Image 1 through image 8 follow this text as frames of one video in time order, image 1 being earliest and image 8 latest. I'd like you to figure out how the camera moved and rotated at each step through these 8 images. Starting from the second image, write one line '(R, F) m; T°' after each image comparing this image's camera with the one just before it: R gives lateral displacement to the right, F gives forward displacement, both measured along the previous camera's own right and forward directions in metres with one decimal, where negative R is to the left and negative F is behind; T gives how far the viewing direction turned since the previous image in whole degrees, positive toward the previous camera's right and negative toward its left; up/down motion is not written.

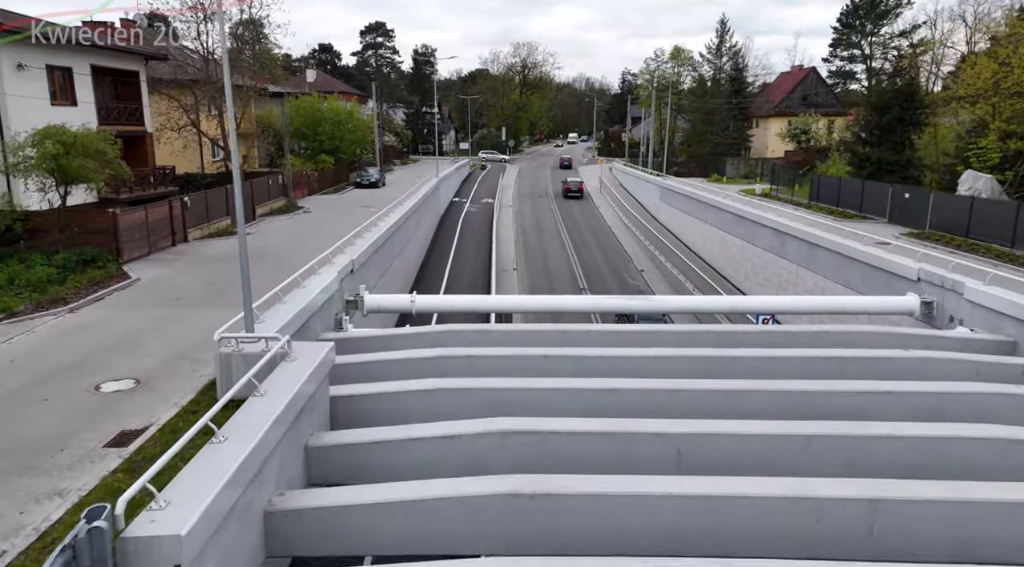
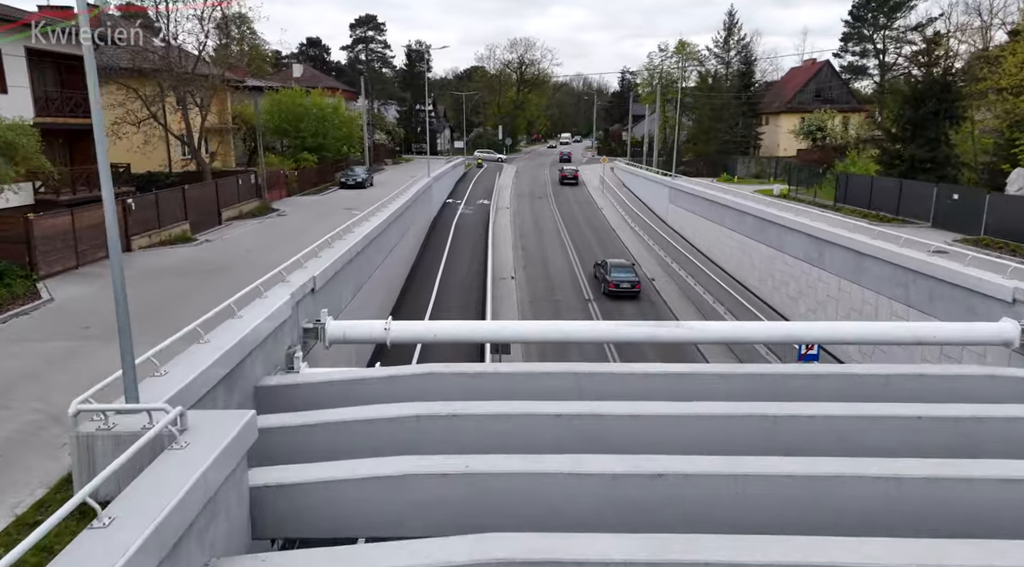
(0.0, +3.3) m; 0°
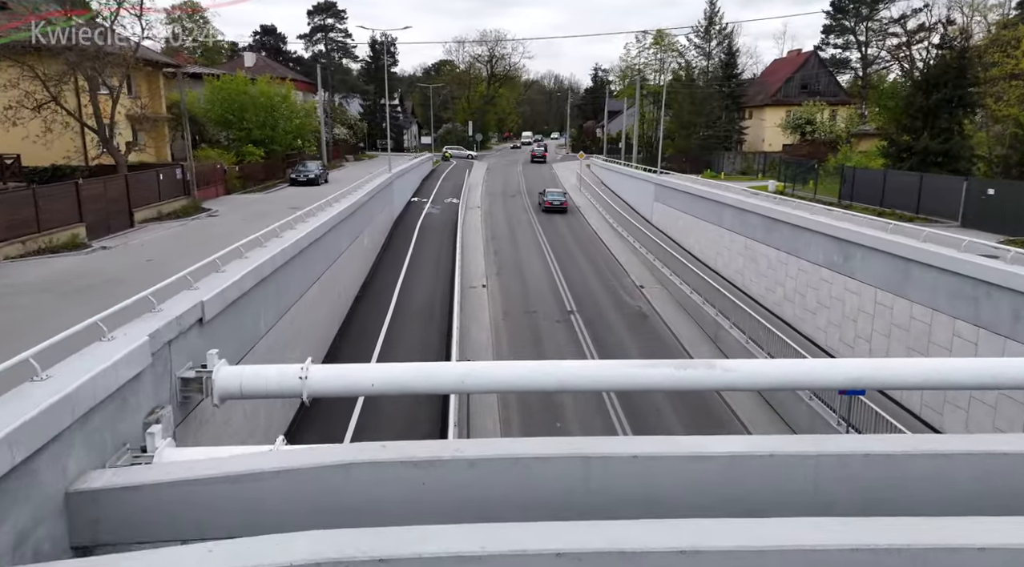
(0.0, +3.9) m; +2°
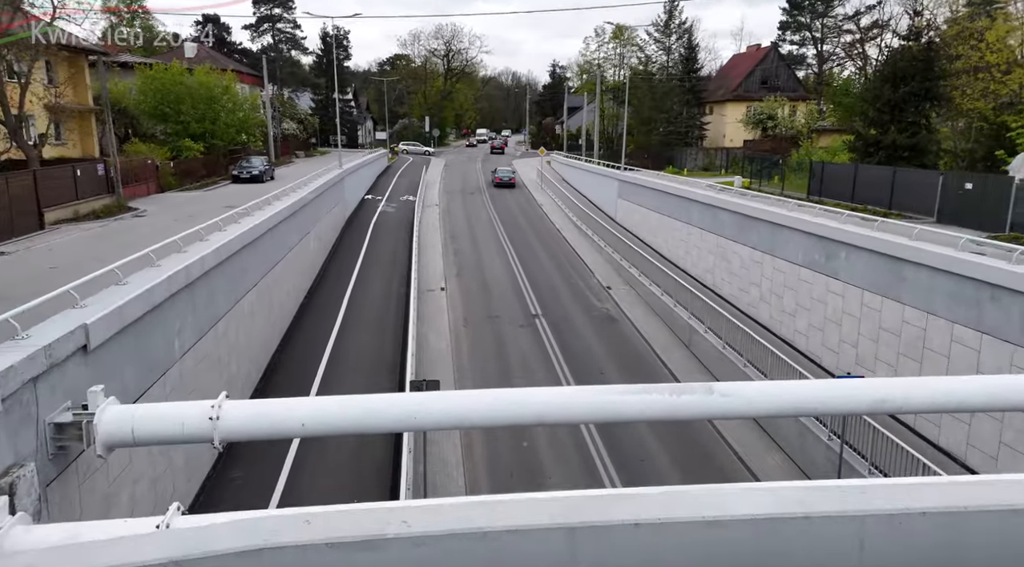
(0.0, +1.7) m; +3°
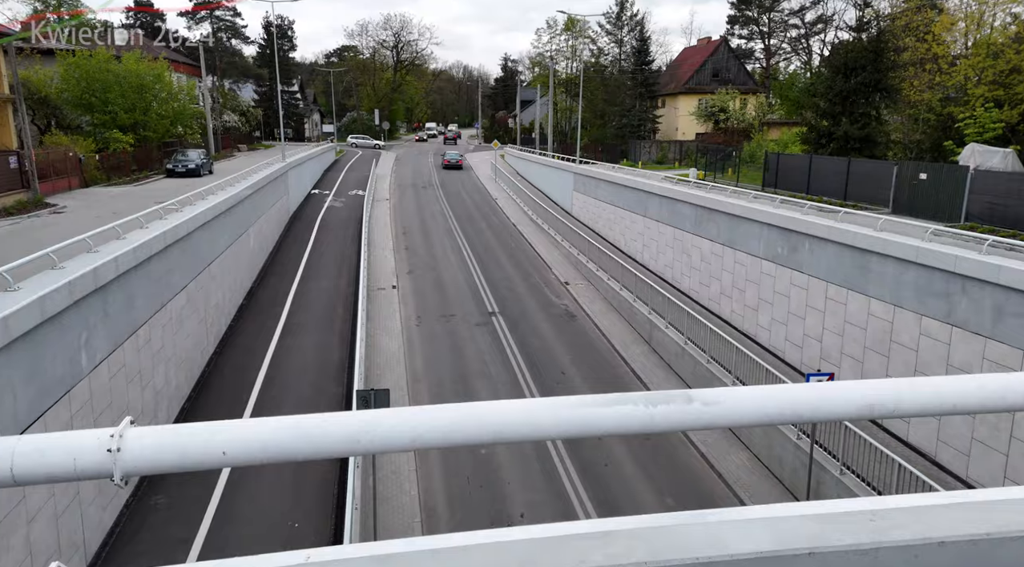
(0.0, +1.0) m; +3°
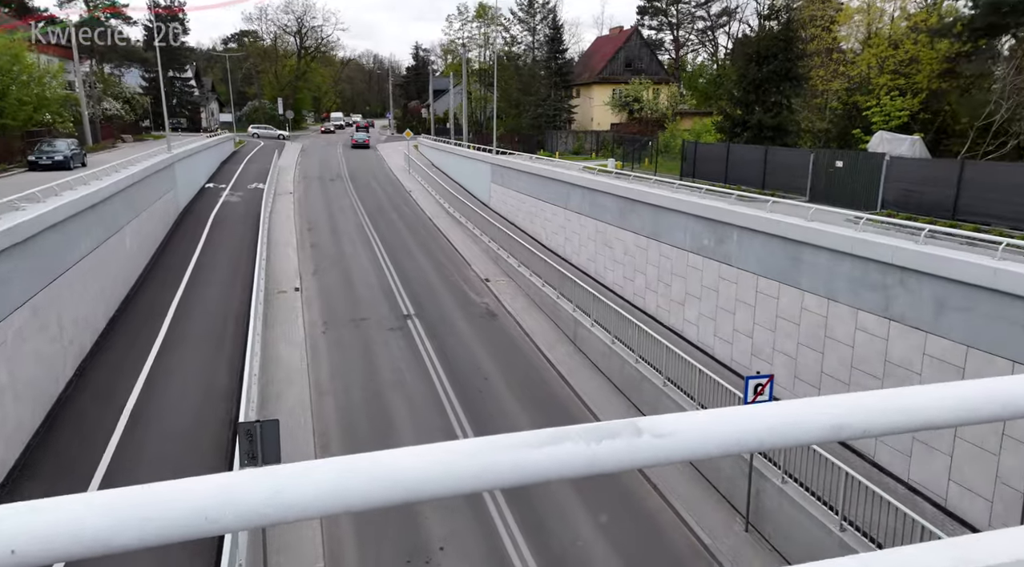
(+0.1, +1.5) m; +6°
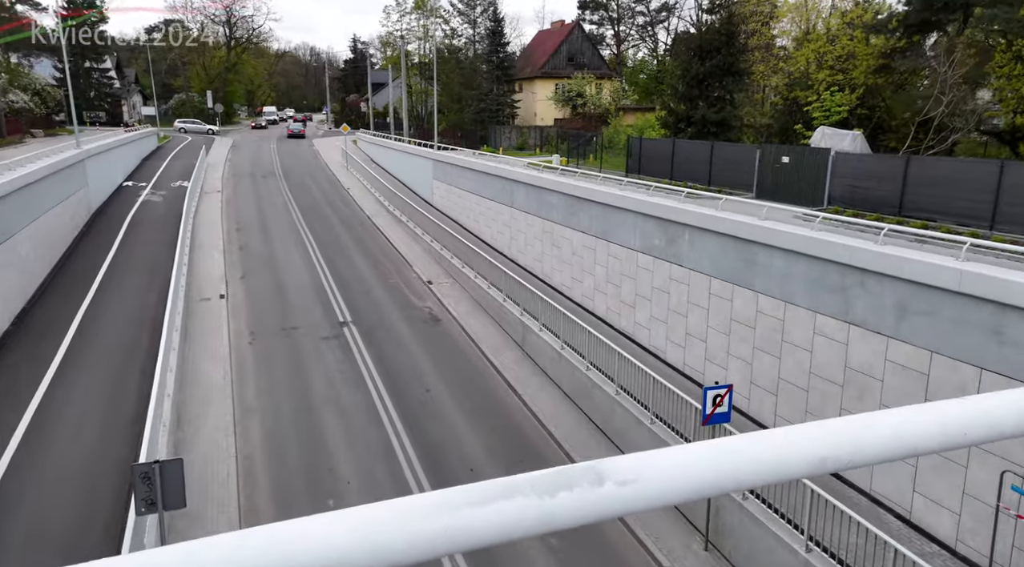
(+0.1, +1.0) m; +4°
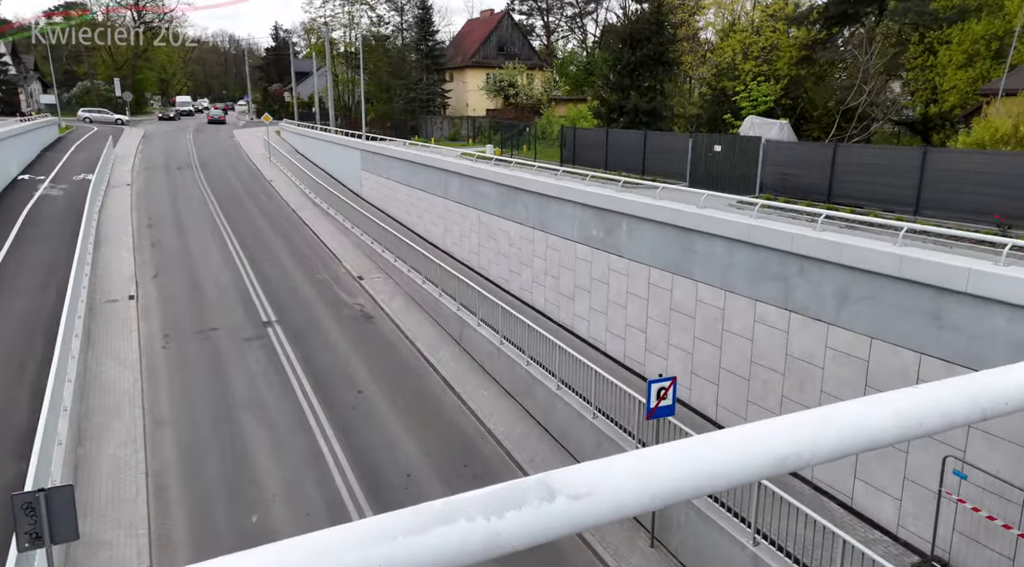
(0.0, +0.6) m; +5°
